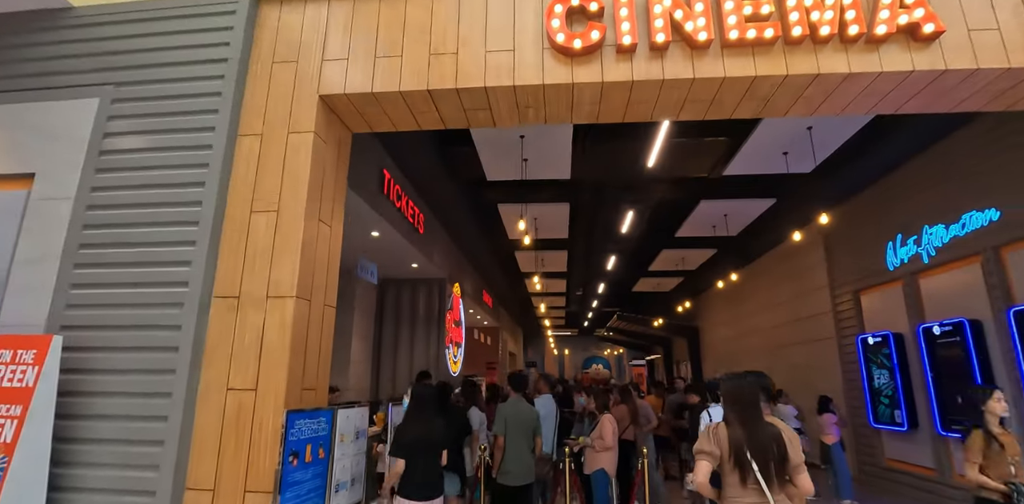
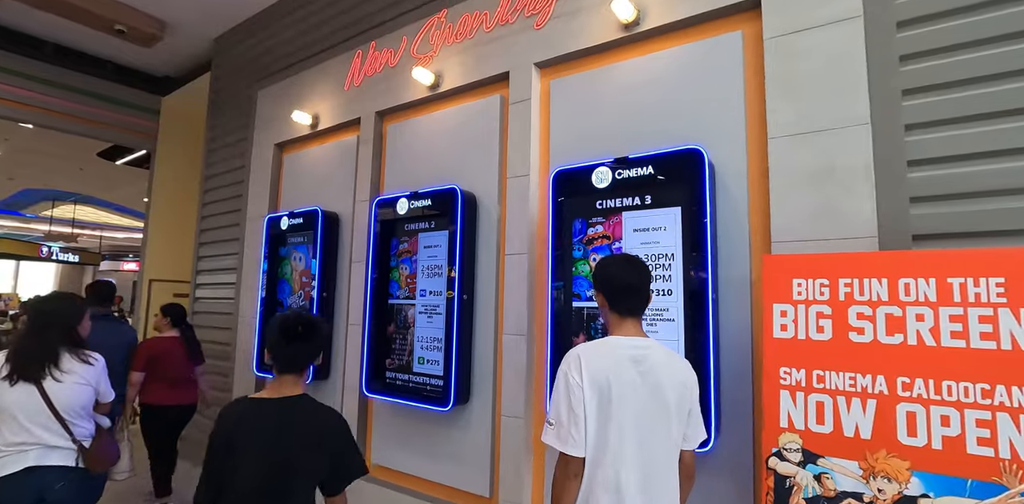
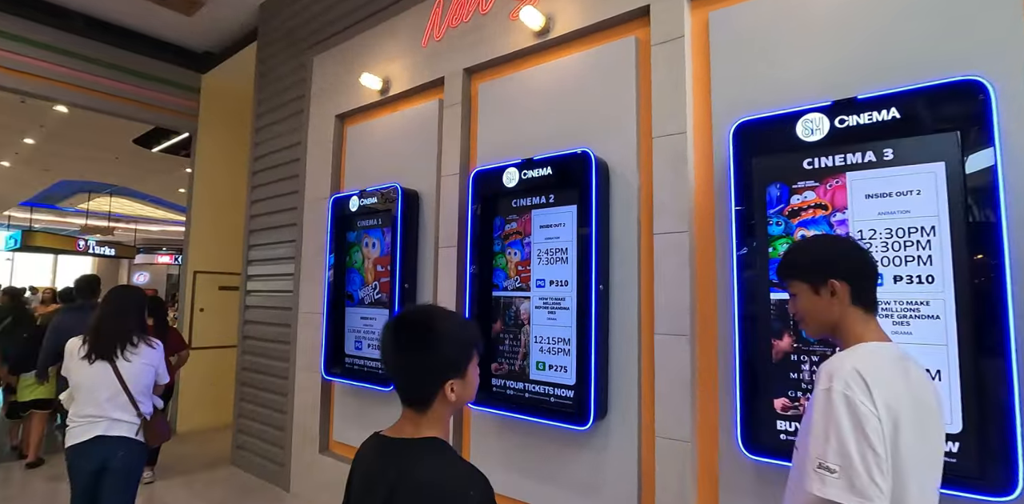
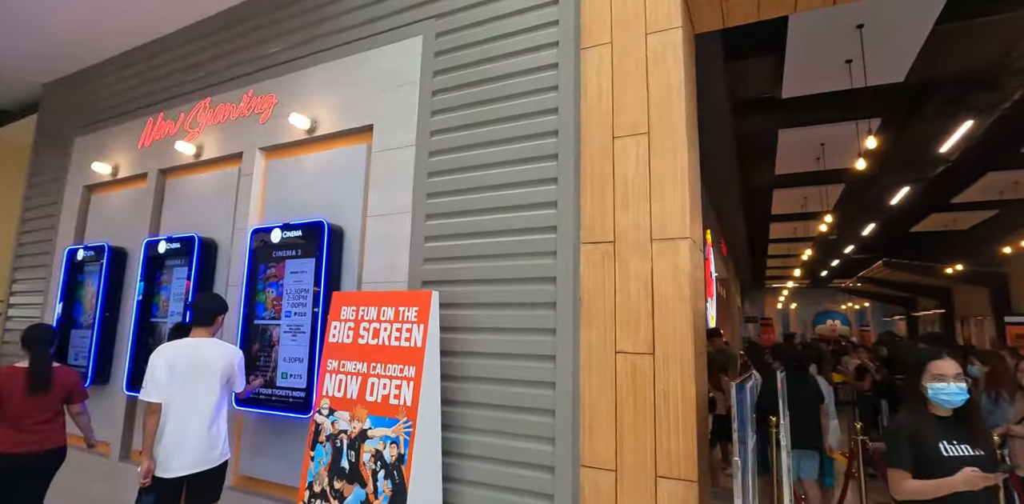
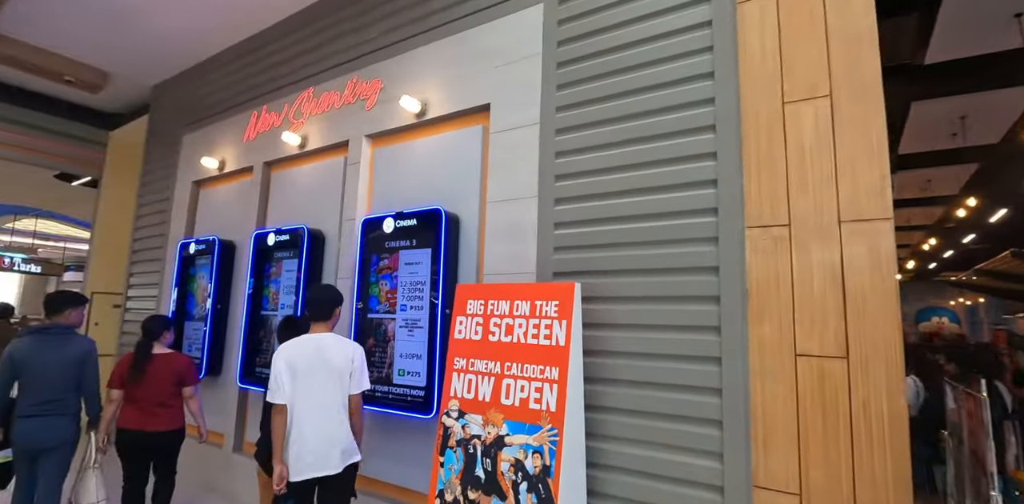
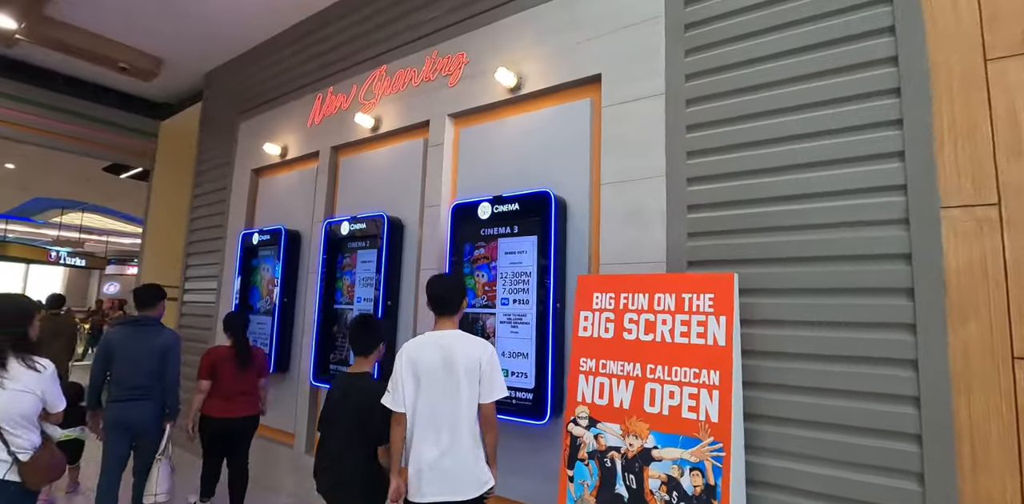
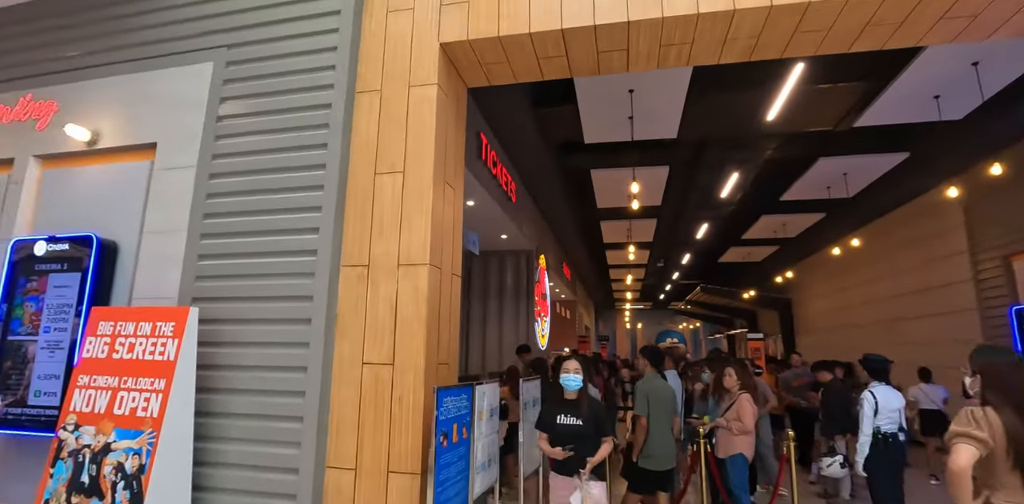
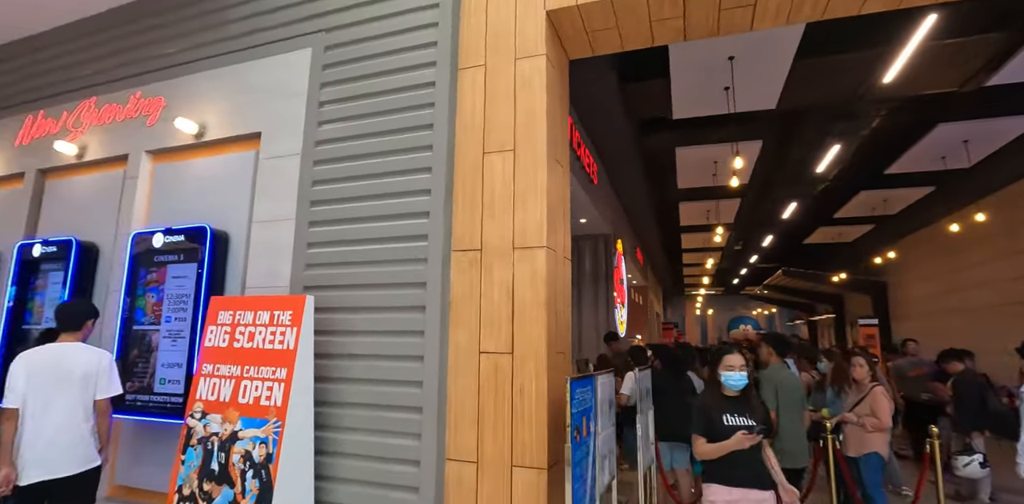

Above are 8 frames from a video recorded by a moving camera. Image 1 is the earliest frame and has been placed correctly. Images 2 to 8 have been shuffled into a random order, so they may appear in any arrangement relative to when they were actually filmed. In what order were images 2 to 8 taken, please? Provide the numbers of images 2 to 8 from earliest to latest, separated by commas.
7, 8, 4, 5, 6, 2, 3
